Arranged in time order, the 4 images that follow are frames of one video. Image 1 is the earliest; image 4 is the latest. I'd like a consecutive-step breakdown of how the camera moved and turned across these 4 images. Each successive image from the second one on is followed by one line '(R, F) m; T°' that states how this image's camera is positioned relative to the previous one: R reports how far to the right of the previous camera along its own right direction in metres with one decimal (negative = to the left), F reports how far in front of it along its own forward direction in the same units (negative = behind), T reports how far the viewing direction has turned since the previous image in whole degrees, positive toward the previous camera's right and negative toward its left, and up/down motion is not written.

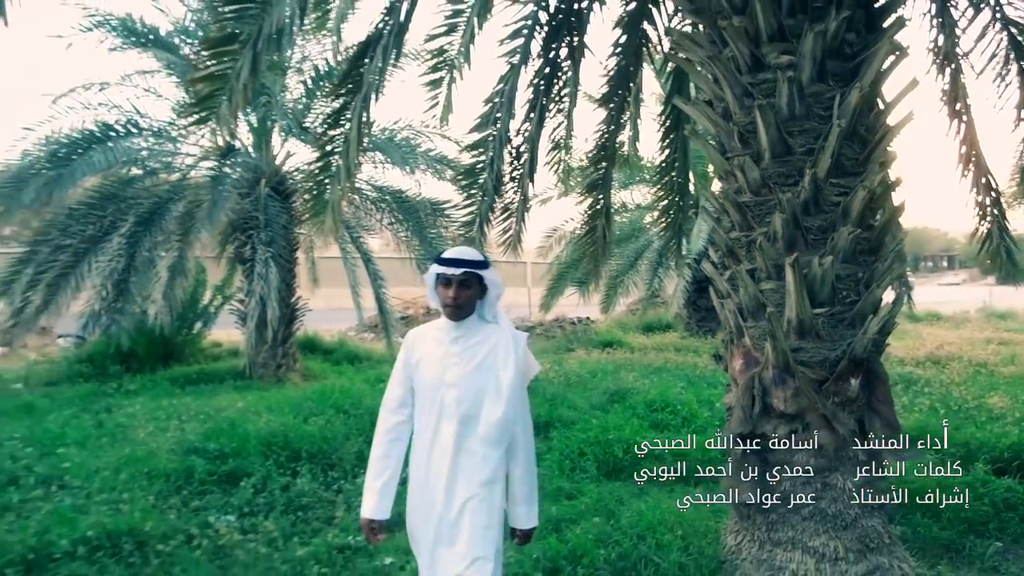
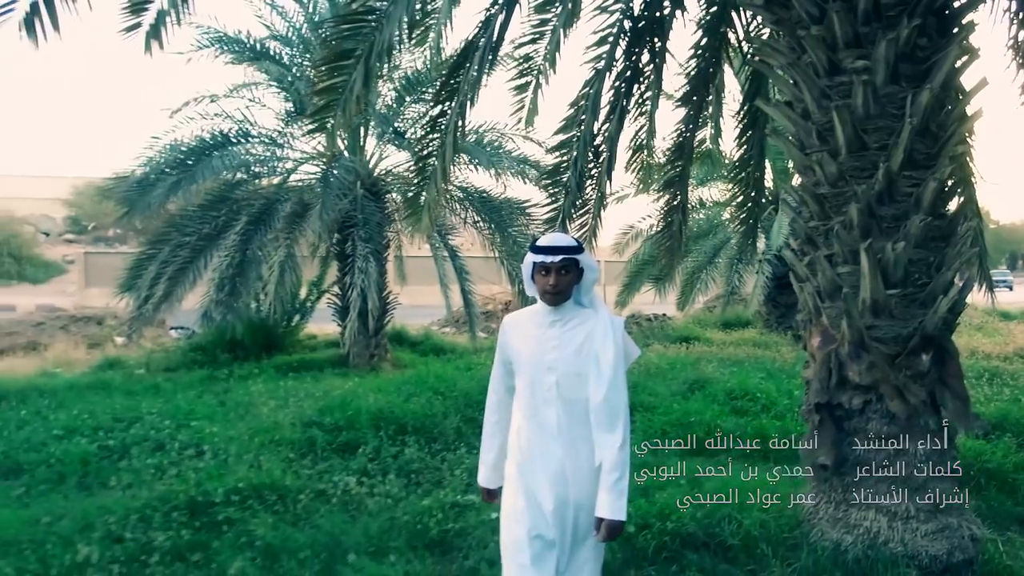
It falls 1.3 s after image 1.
(-0.1, -0.4) m; -5°
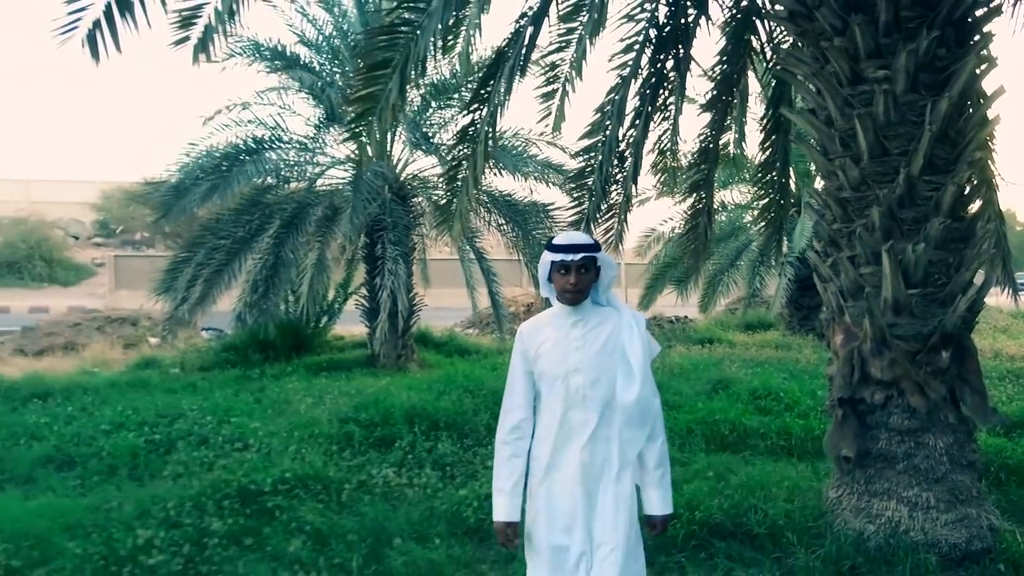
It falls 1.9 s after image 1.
(-0.1, -0.2) m; -1°
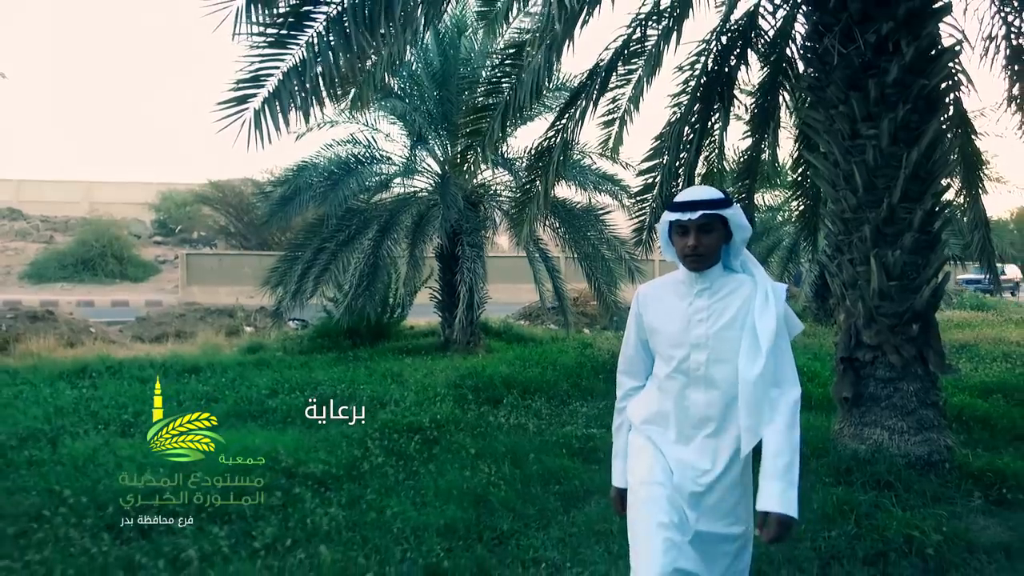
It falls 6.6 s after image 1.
(-0.4, -1.6) m; -2°
